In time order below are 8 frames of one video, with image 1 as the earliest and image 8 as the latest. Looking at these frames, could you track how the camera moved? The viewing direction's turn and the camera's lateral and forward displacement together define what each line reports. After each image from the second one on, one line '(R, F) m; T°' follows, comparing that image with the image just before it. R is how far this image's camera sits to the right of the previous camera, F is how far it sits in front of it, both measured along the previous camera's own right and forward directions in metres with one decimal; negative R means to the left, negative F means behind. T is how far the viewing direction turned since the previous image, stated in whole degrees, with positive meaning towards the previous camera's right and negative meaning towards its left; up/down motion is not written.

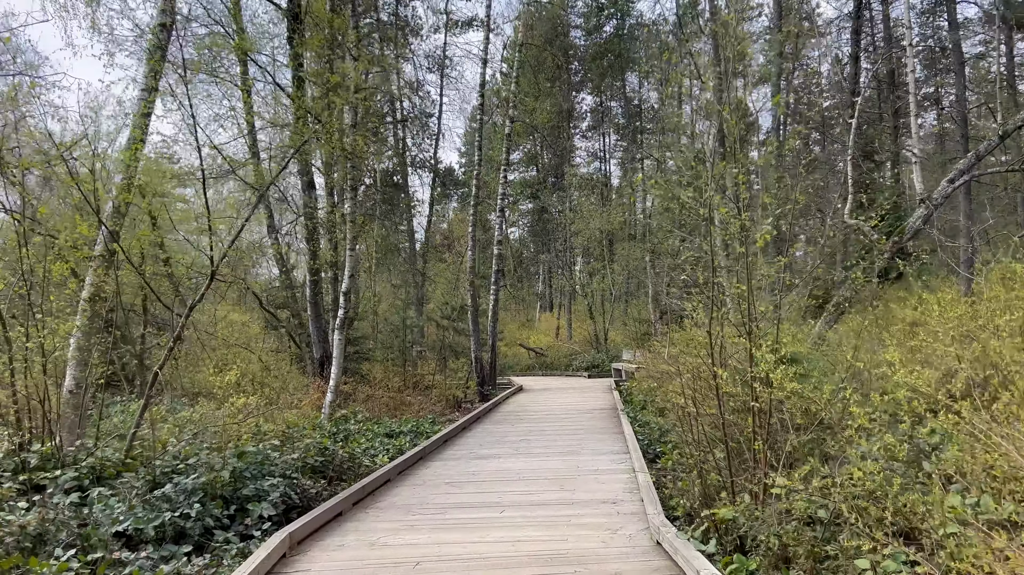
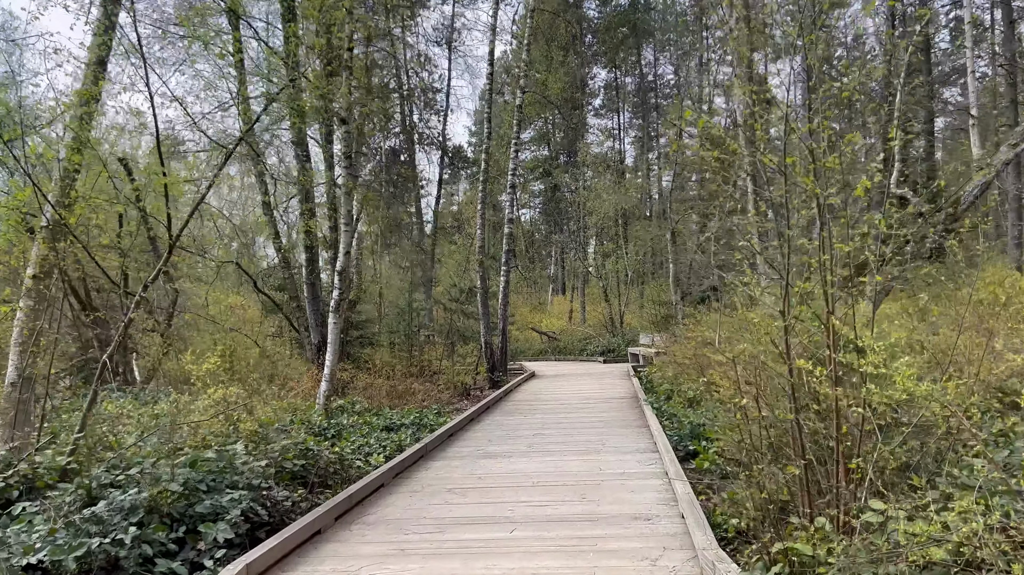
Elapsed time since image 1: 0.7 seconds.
(0.0, +0.7) m; -1°
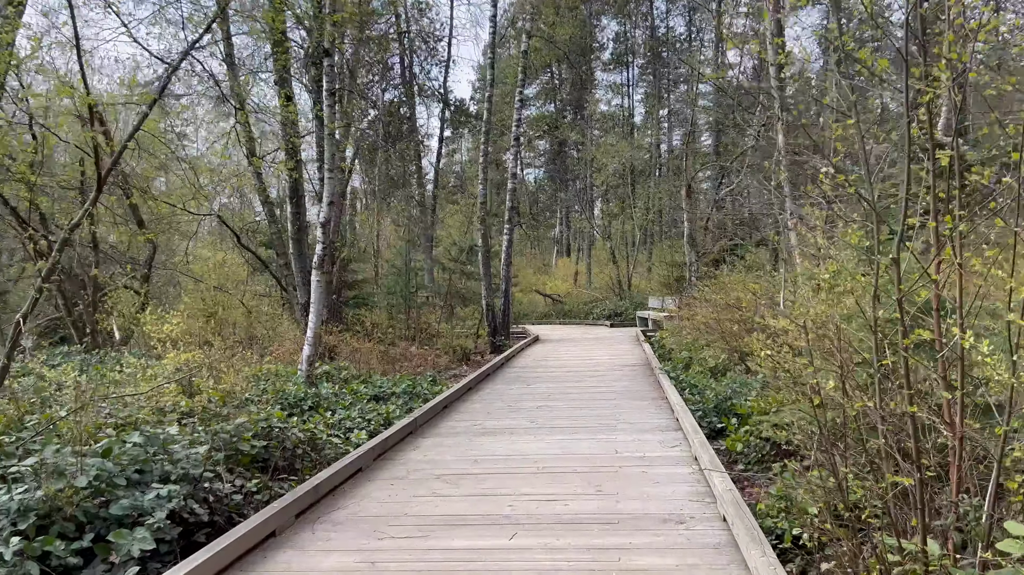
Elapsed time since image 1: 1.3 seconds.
(0.0, +0.7) m; 0°
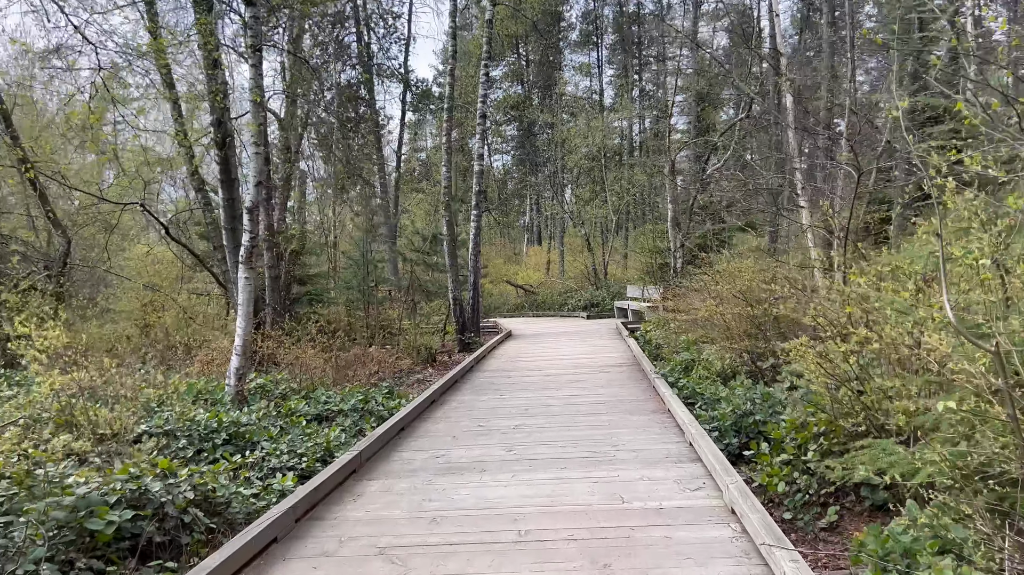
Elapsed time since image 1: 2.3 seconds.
(0.0, +0.9) m; +2°
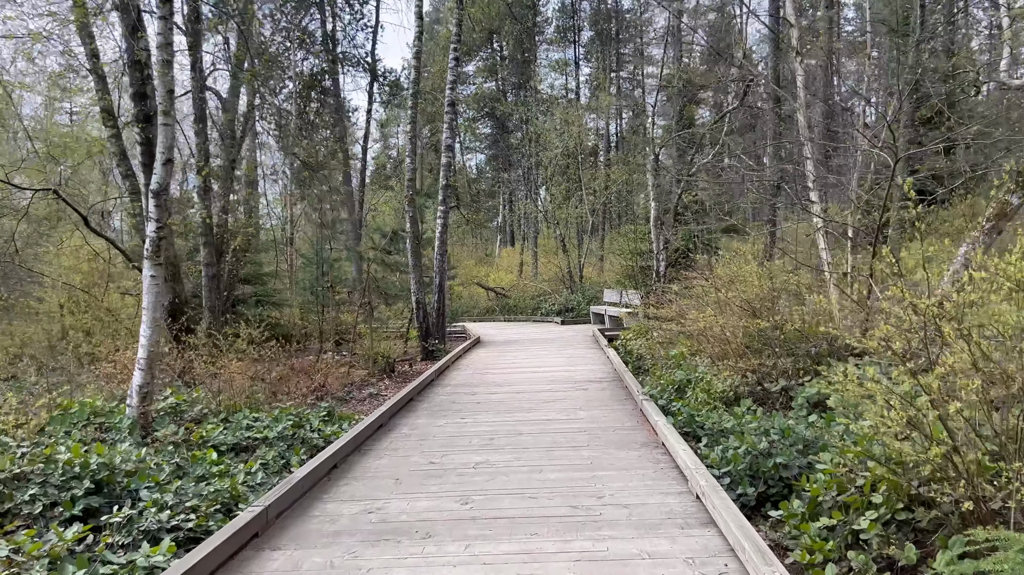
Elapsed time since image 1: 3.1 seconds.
(+0.1, +0.8) m; +2°
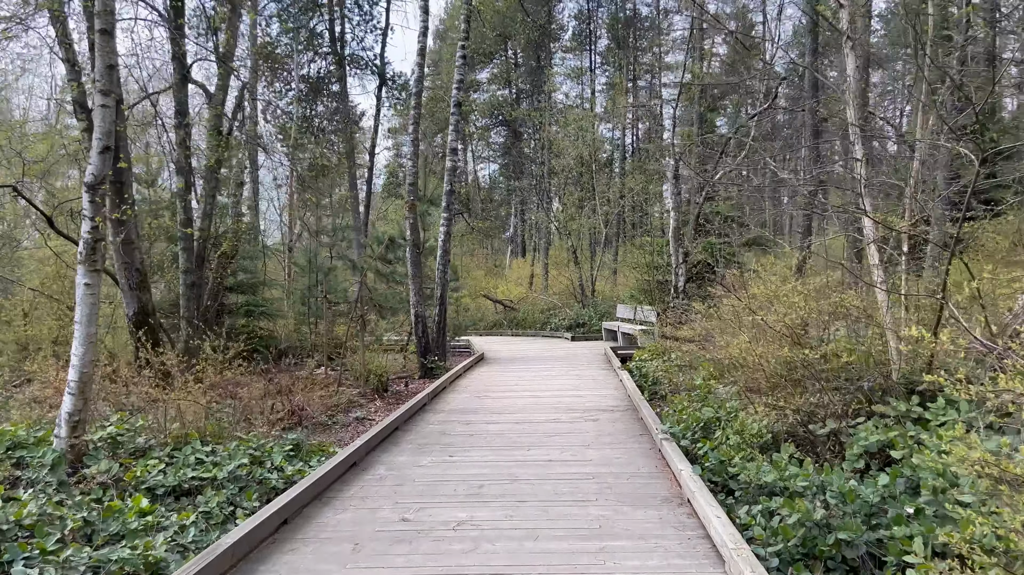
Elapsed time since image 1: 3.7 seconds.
(+0.1, +0.6) m; -1°
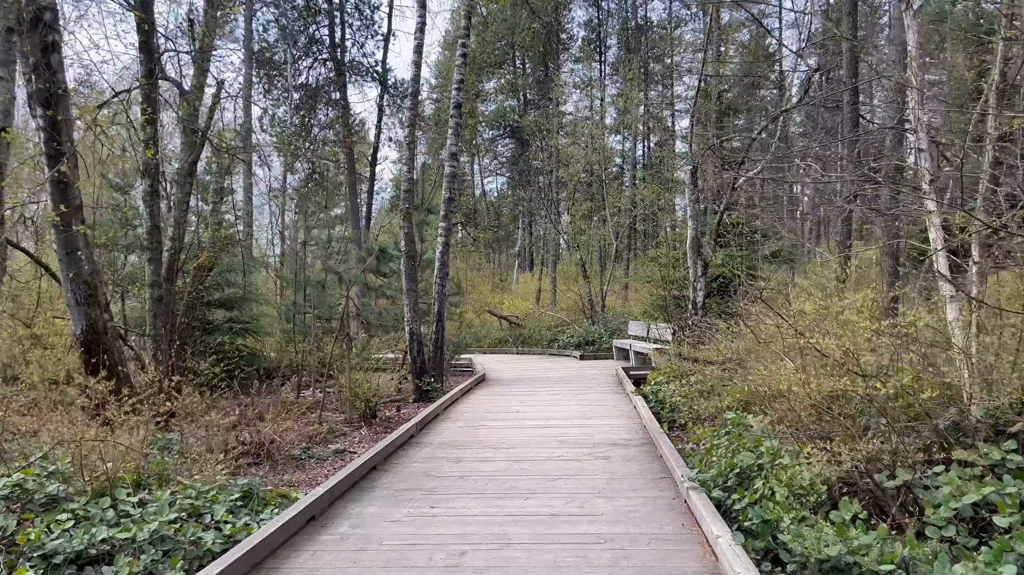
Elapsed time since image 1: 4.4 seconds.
(+0.1, +0.7) m; -1°
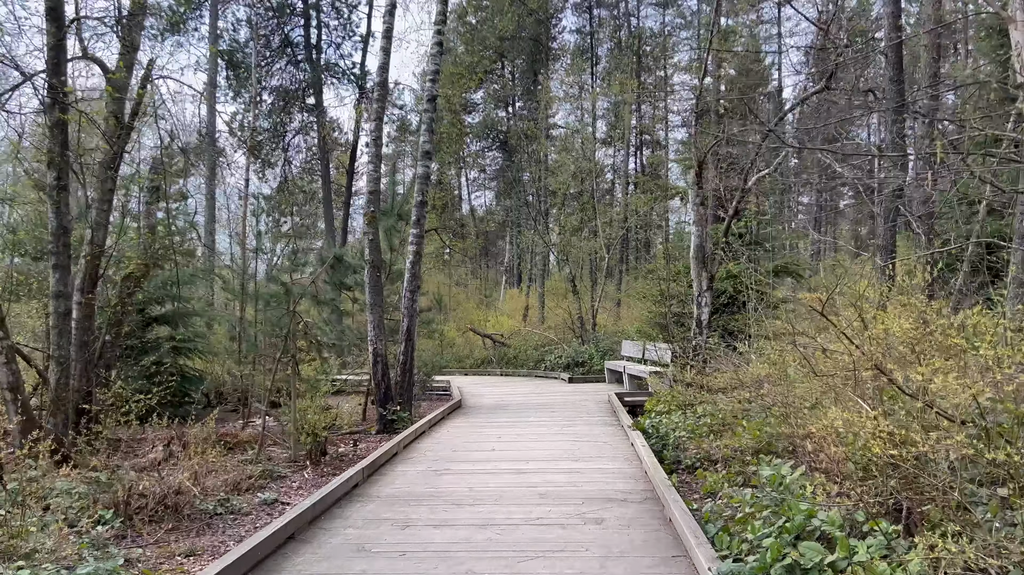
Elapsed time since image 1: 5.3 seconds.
(+0.1, +0.9) m; +1°
